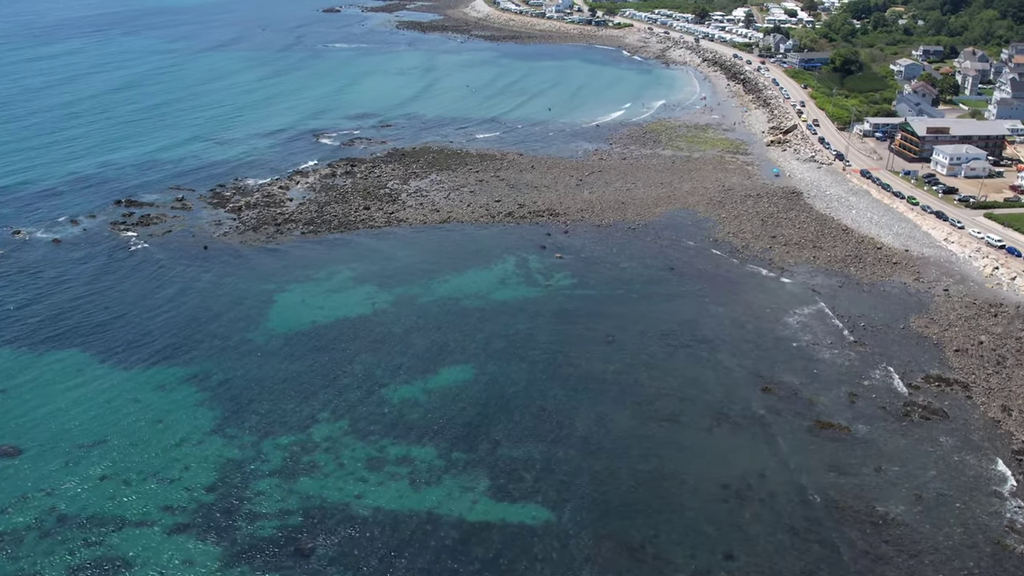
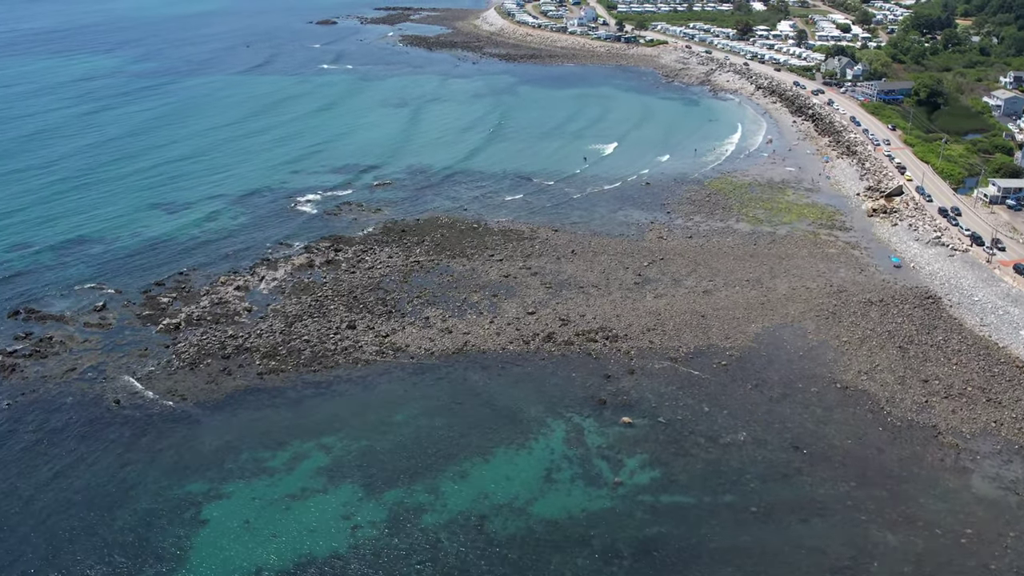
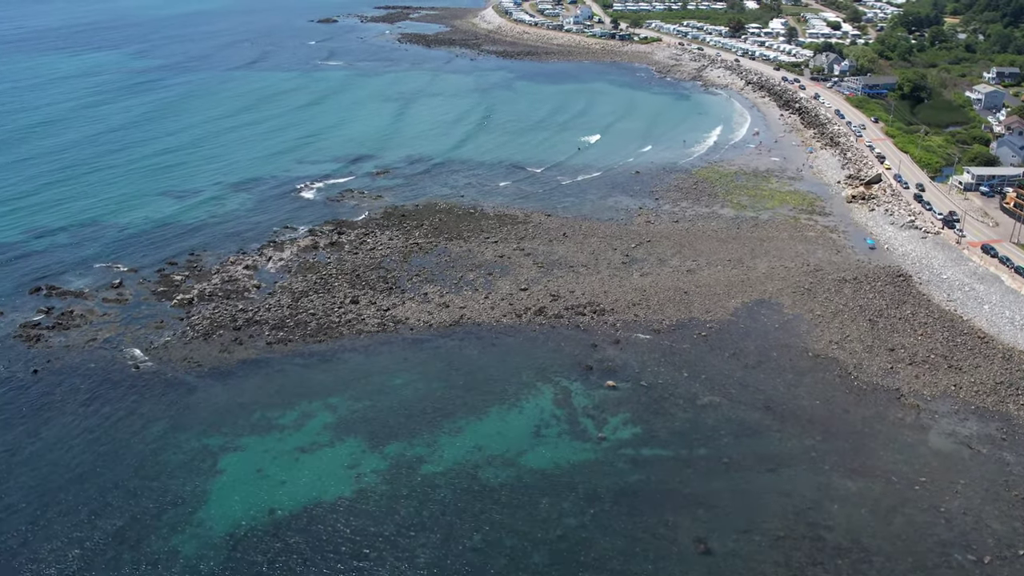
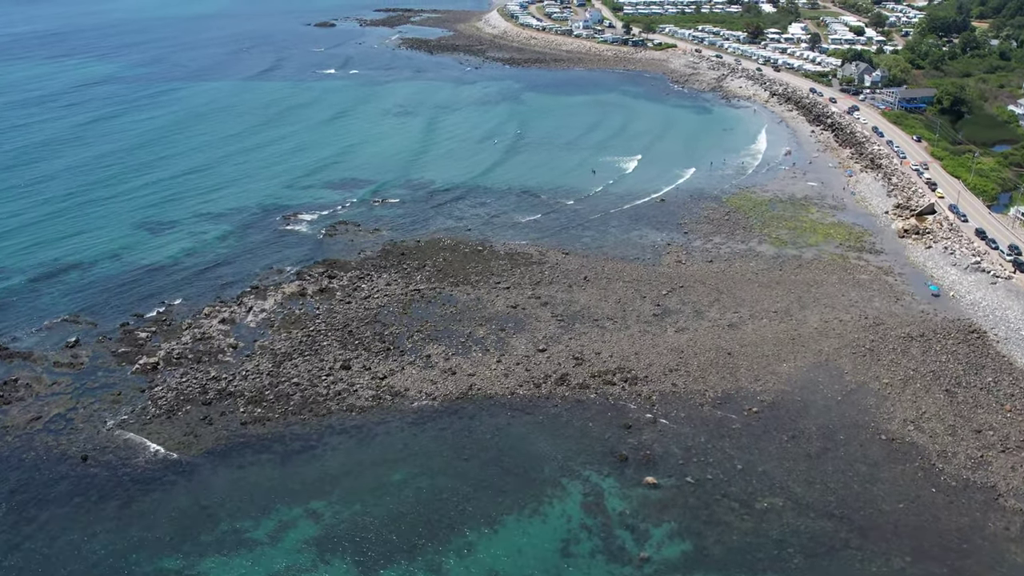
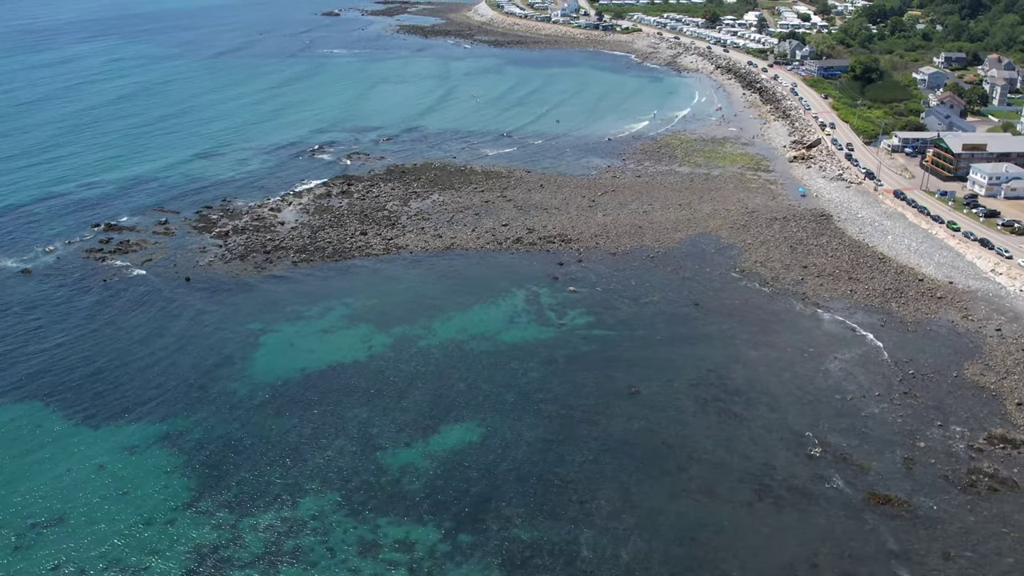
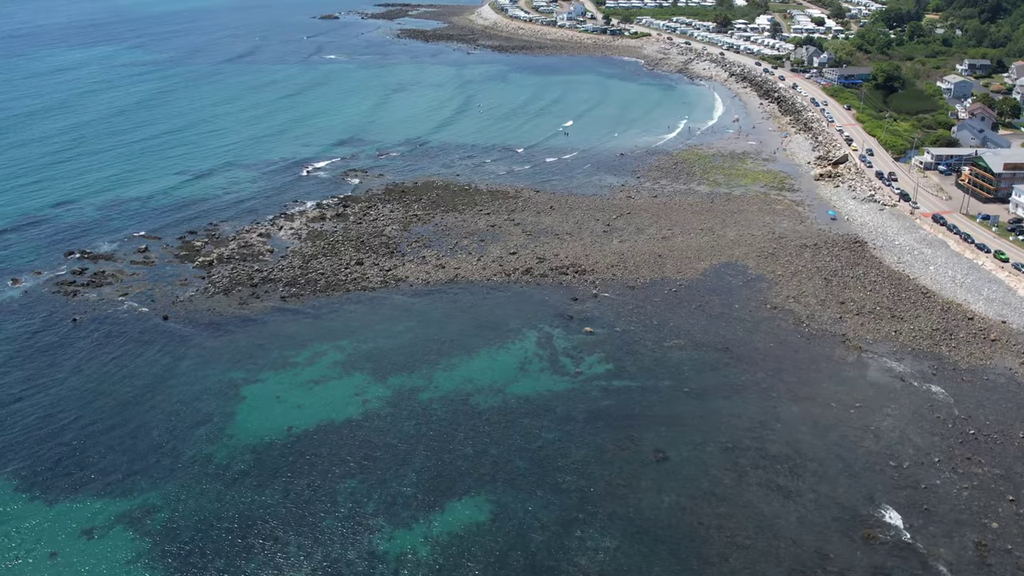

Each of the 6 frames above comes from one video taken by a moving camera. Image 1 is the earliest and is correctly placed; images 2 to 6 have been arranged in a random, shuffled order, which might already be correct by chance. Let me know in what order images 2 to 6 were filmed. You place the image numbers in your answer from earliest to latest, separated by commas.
5, 6, 3, 2, 4
